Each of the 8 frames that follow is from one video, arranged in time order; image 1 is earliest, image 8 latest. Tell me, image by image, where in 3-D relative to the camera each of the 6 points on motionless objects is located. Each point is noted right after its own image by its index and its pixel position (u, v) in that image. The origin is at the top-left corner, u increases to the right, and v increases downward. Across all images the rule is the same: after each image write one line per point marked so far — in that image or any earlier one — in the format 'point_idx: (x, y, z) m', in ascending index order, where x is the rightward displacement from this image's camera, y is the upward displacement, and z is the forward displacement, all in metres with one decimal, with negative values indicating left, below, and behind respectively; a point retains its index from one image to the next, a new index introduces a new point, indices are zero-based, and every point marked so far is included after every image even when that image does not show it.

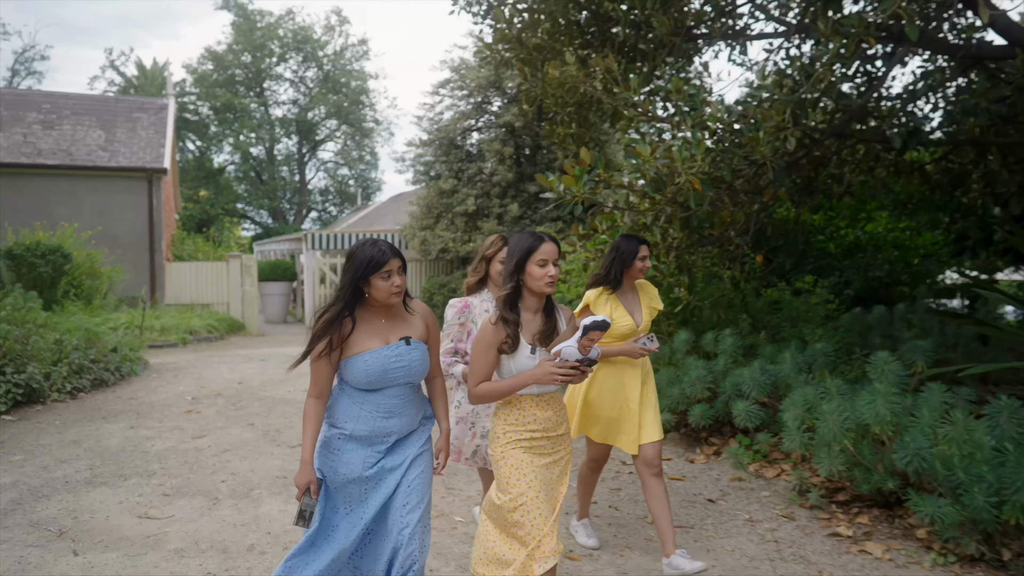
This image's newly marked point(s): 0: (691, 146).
0: (+1.4, +1.1, +6.0) m
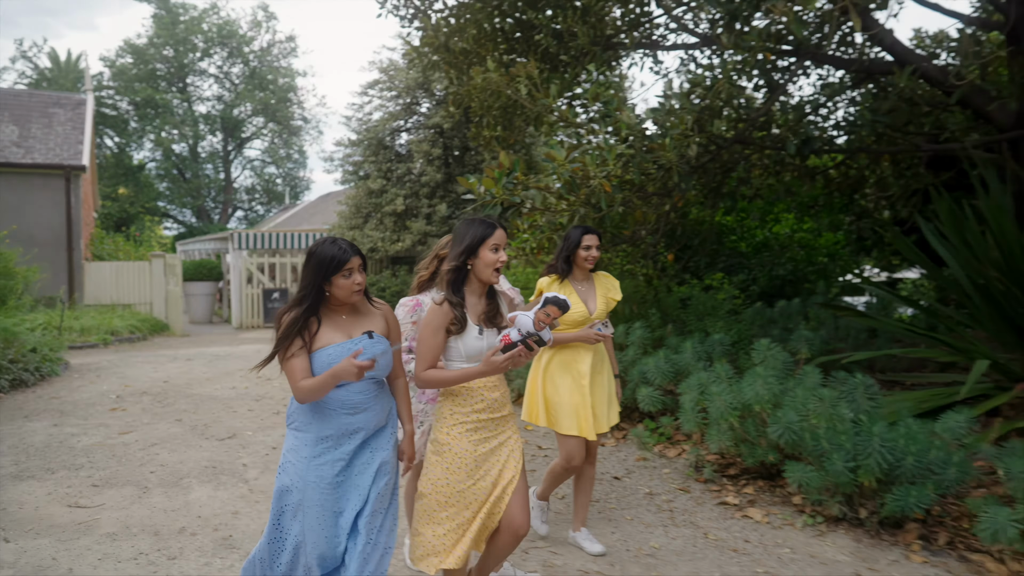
0: (+0.7, +1.2, +6.4) m
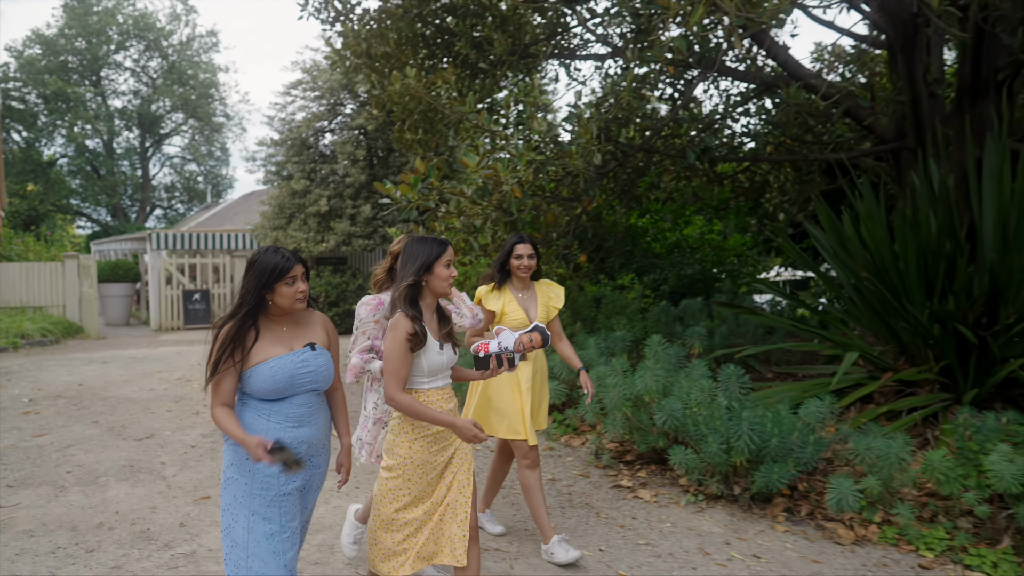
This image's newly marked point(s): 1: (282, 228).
0: (0.0, +1.2, +6.8) m
1: (-4.9, +1.3, +16.4) m
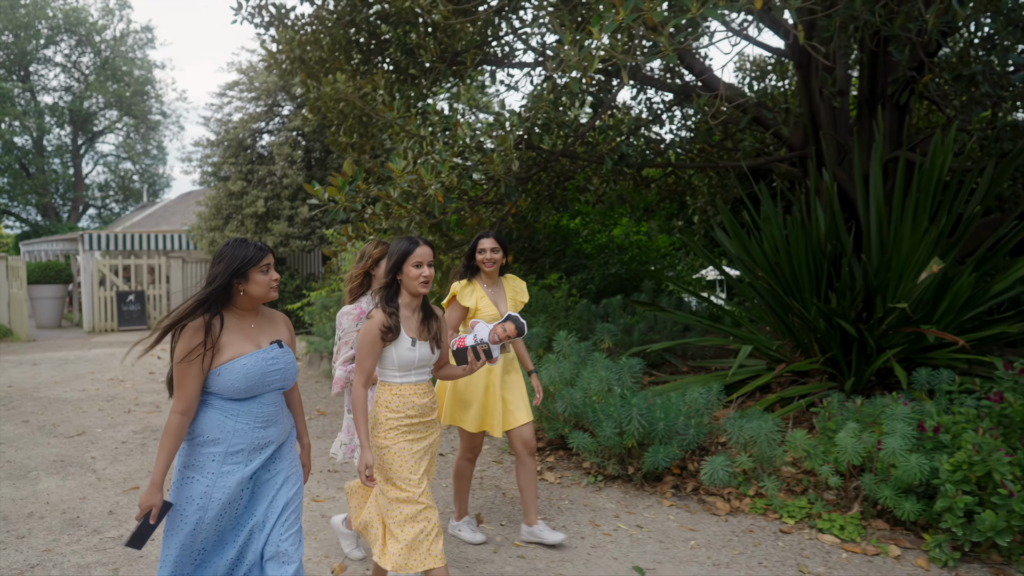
0: (-0.7, +1.2, +7.1) m
1: (-6.3, +1.2, +16.4) m
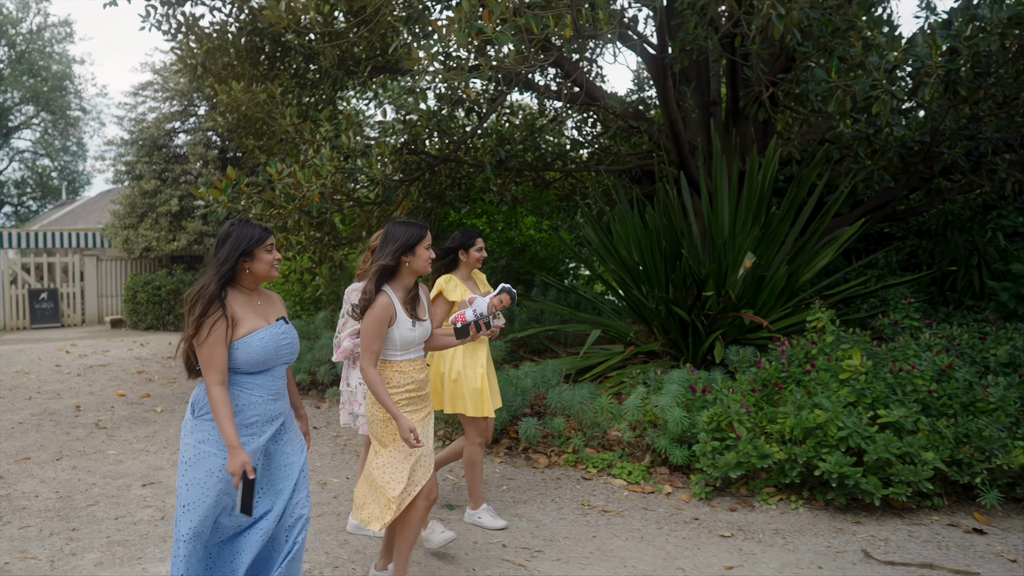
0: (-1.9, +1.2, +7.8) m
1: (-8.2, +1.3, +16.6) m
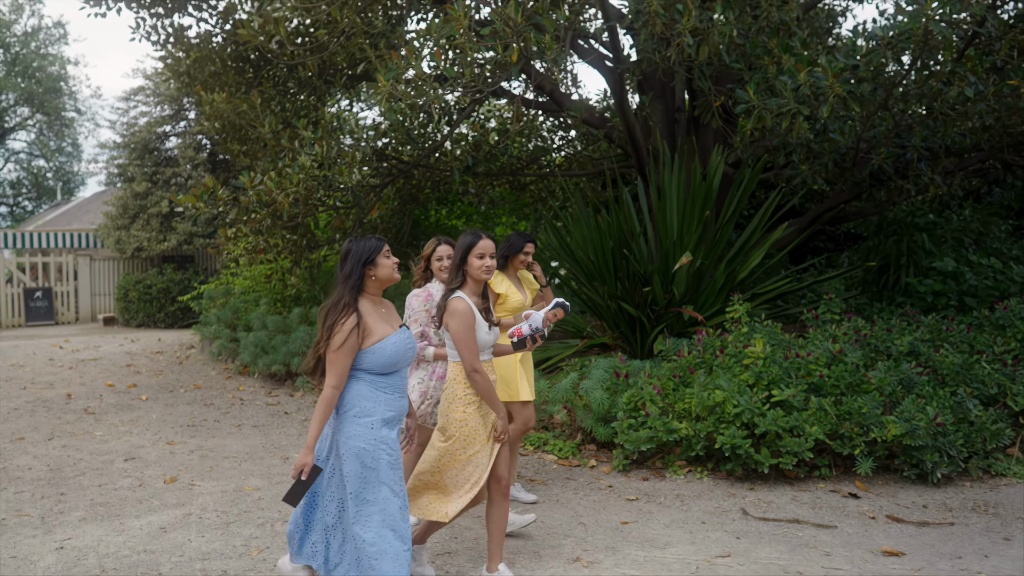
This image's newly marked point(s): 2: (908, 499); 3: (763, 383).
0: (-2.3, +1.3, +8.4) m
1: (-8.6, +1.3, +17.2) m
2: (+2.4, -1.3, +4.7) m
3: (+1.6, -0.6, +5.0) m
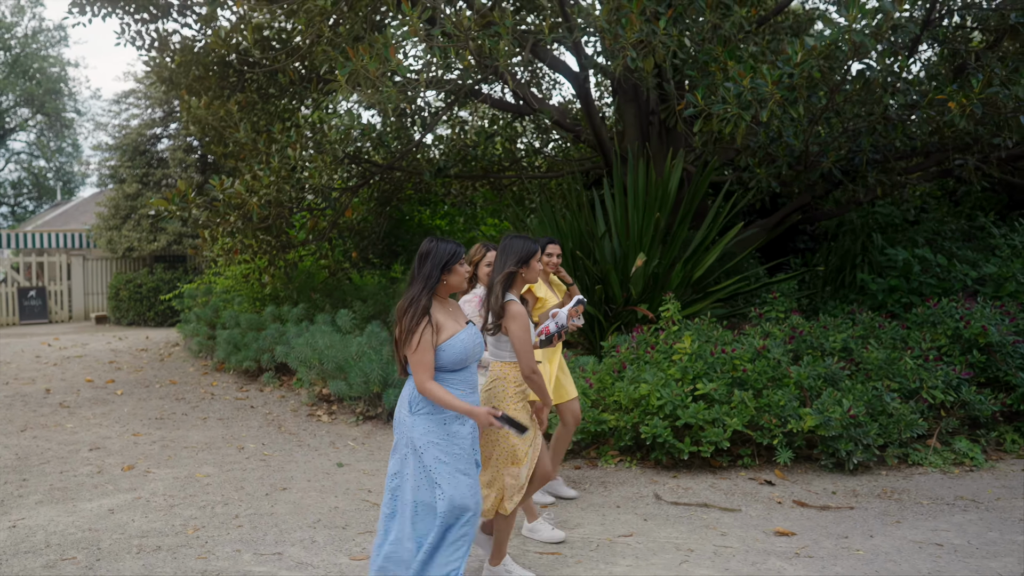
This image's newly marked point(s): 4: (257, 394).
0: (-2.7, +1.3, +8.7) m
1: (-9.0, +1.3, +17.5) m
2: (+2.0, -1.3, +5.0) m
3: (+1.2, -0.6, +5.3) m
4: (-2.5, -1.1, +7.7) m
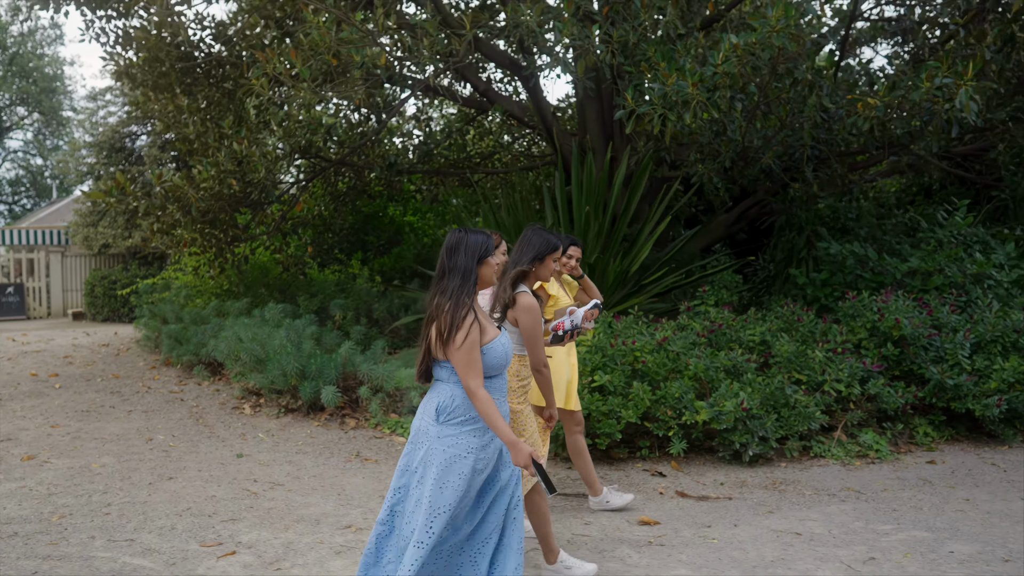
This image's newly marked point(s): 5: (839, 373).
0: (-3.4, +1.3, +8.8) m
1: (-9.6, +1.4, +17.6) m
2: (+1.3, -1.2, +5.0) m
3: (+0.5, -0.6, +5.3) m
4: (-3.2, -1.0, +7.7) m
5: (+2.5, -0.6, +5.8) m
